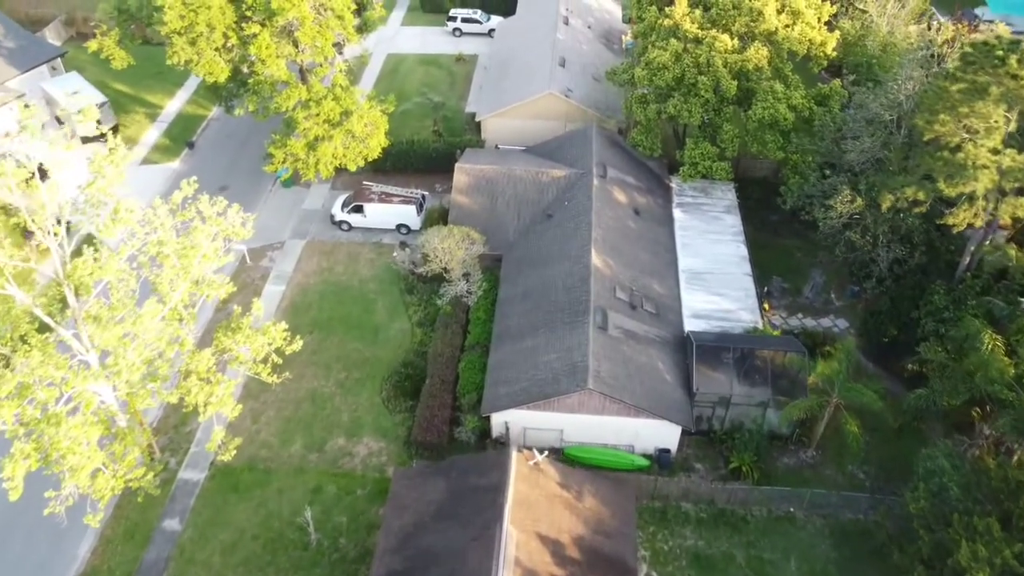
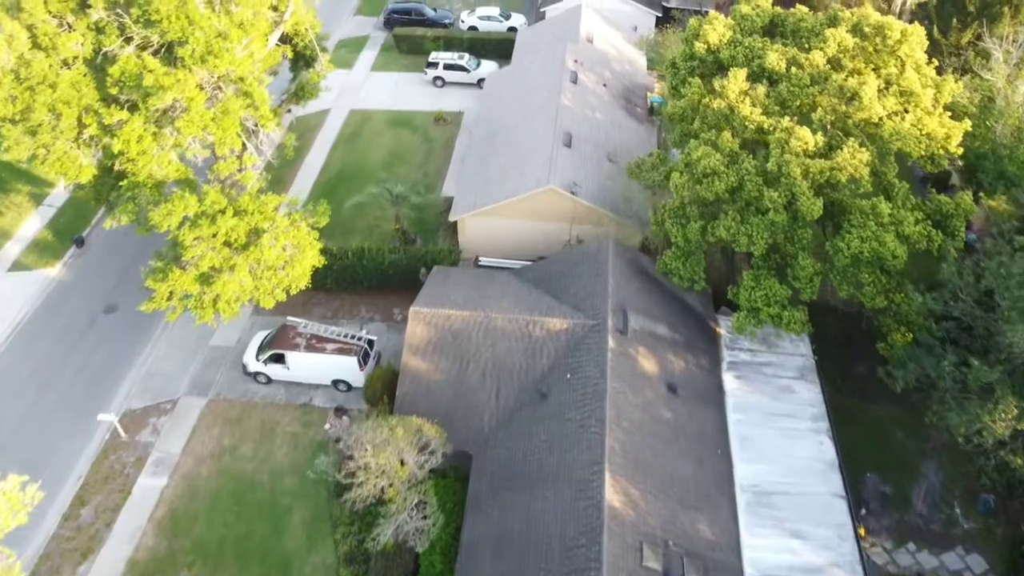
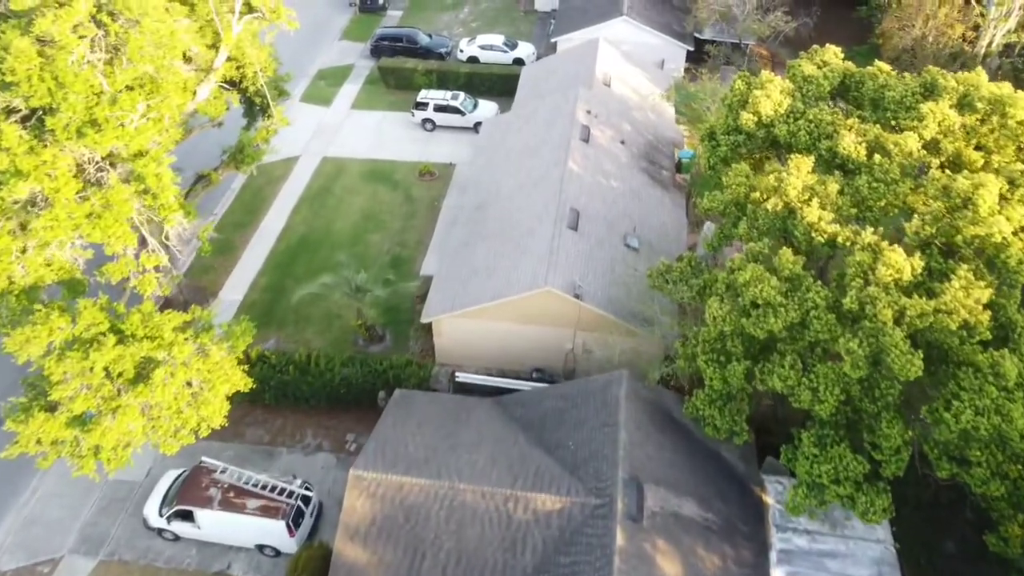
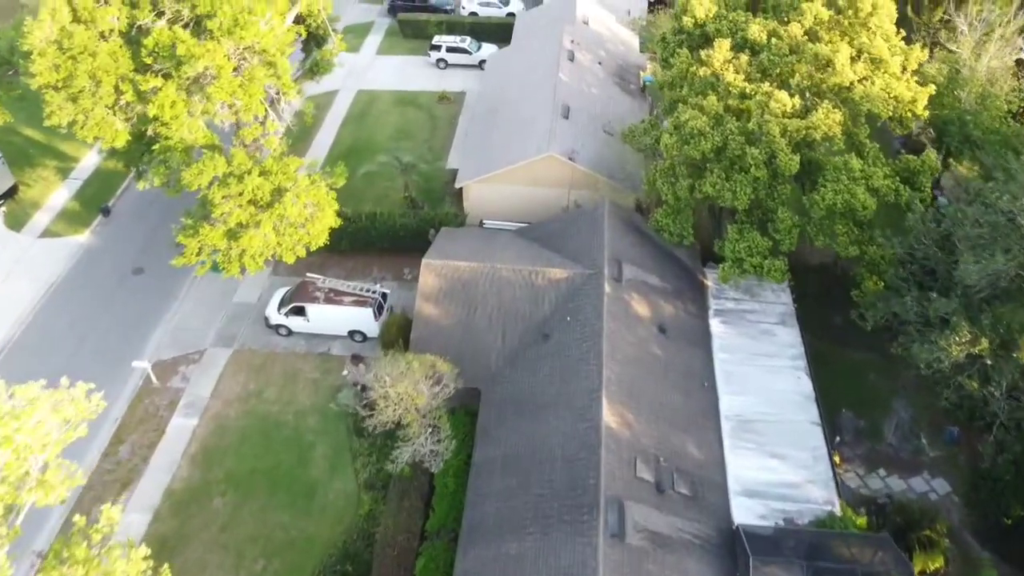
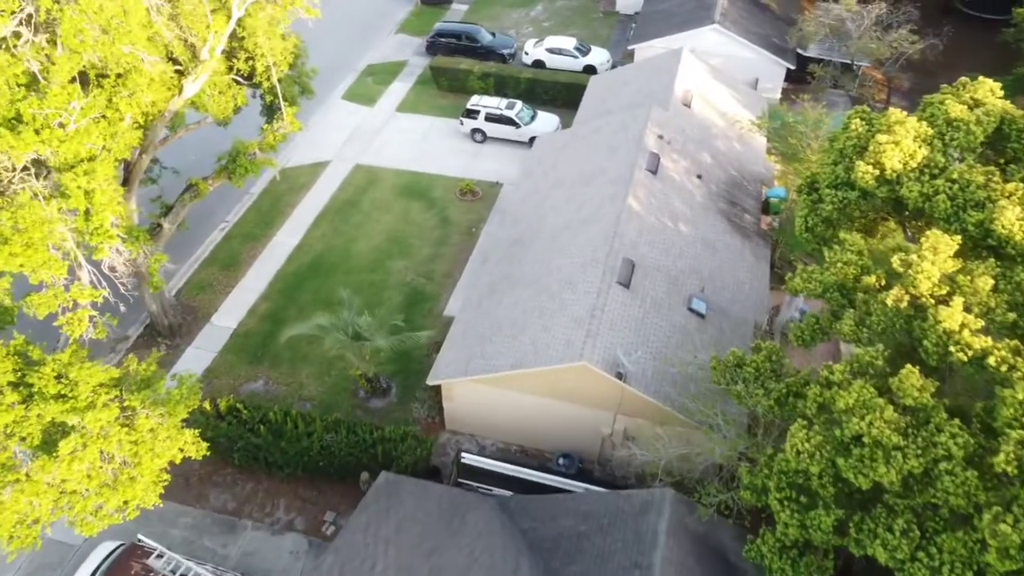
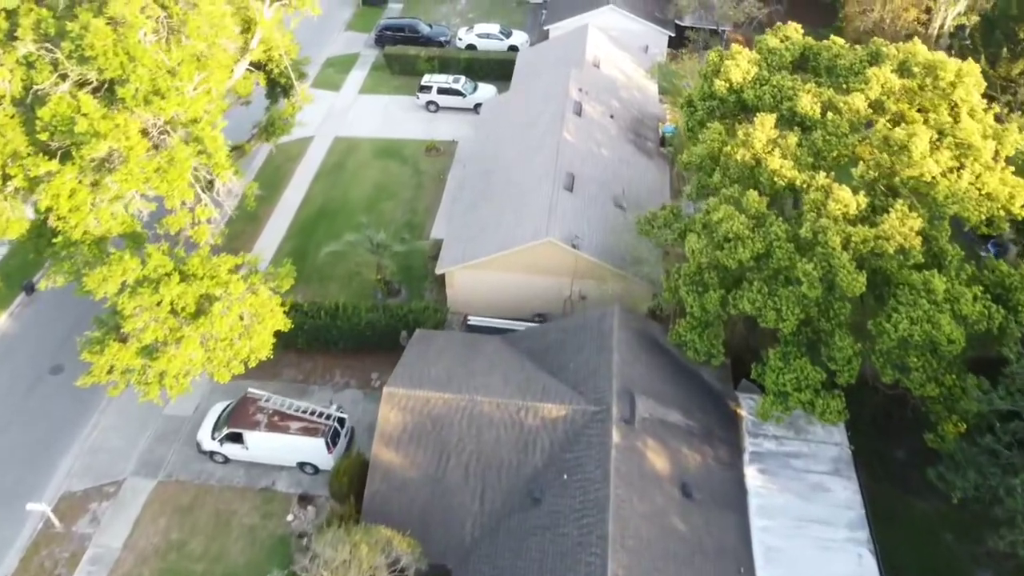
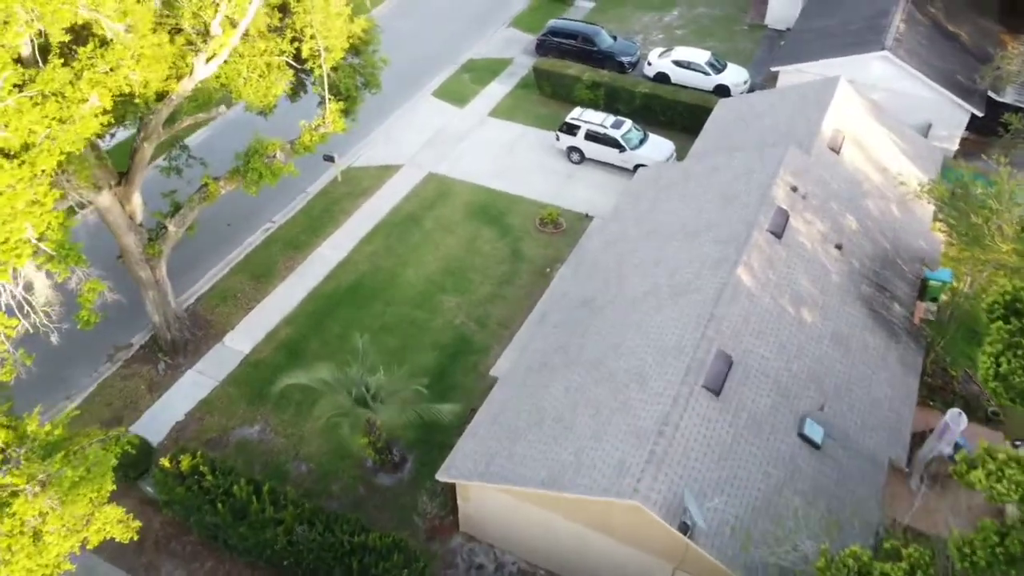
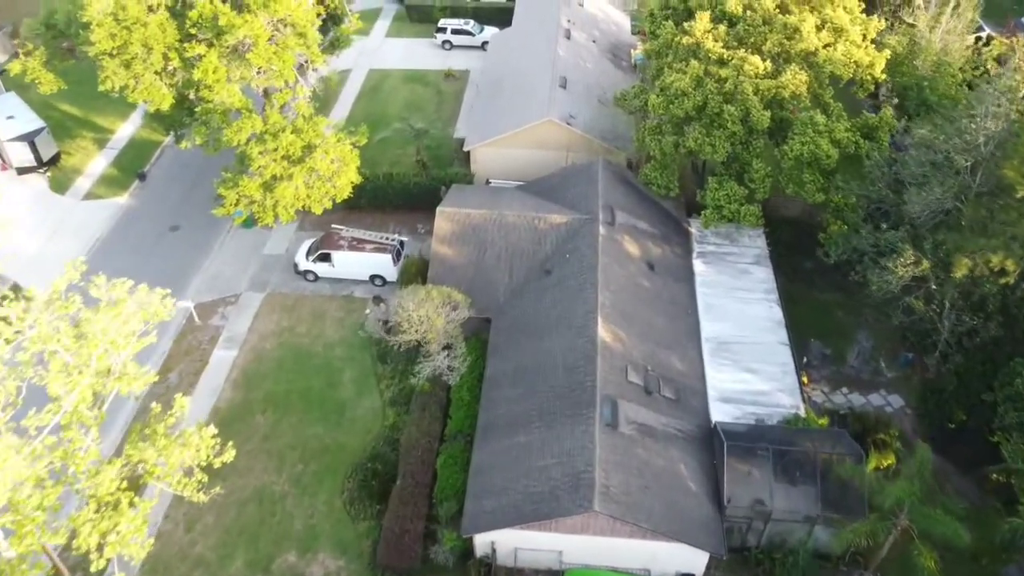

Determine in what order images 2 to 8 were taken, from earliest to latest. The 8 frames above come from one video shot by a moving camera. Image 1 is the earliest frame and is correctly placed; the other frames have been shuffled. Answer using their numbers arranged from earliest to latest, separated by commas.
8, 4, 2, 6, 3, 5, 7
